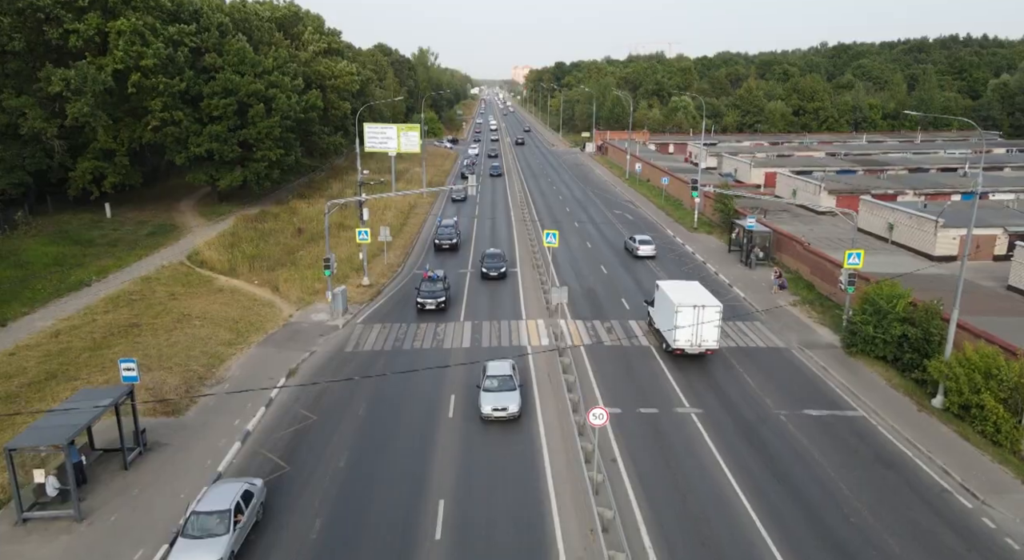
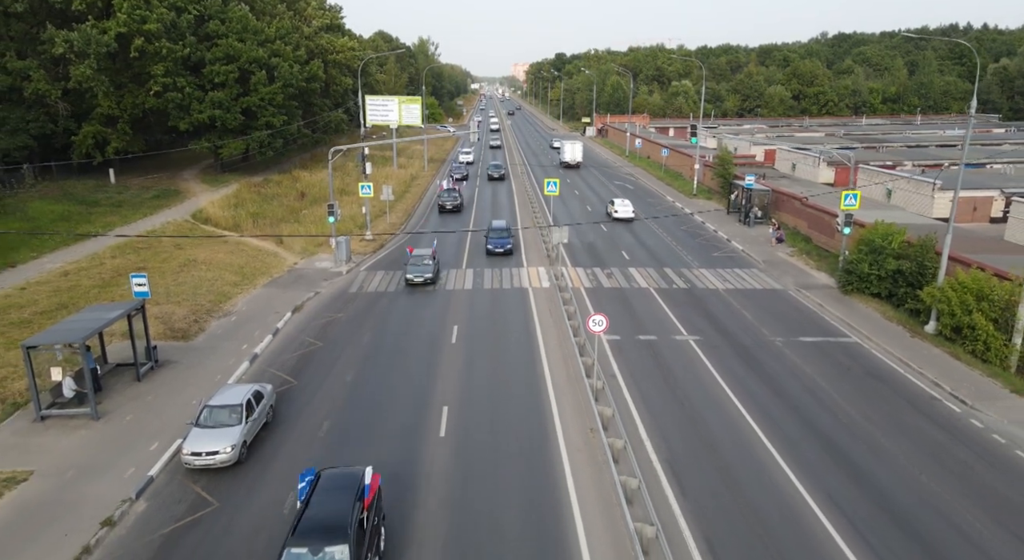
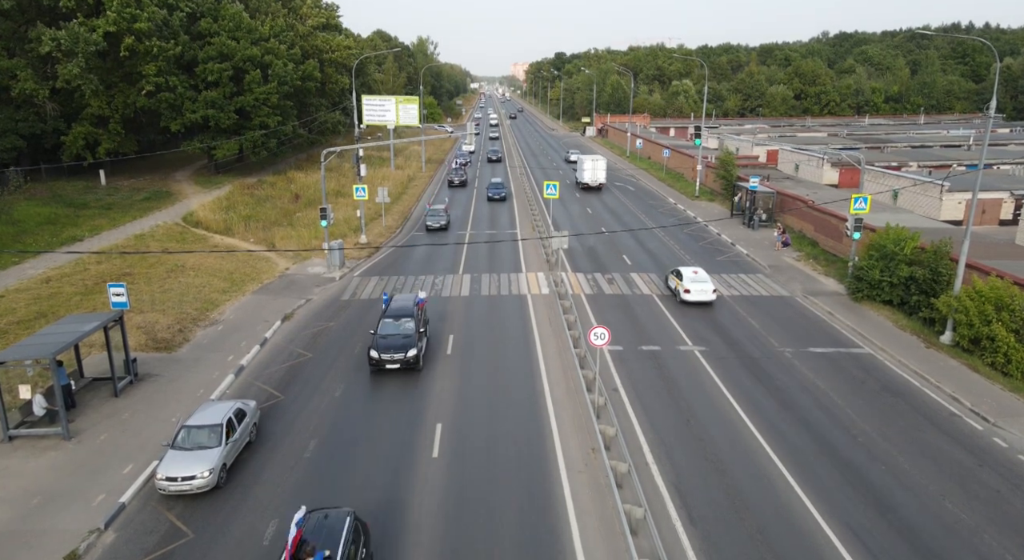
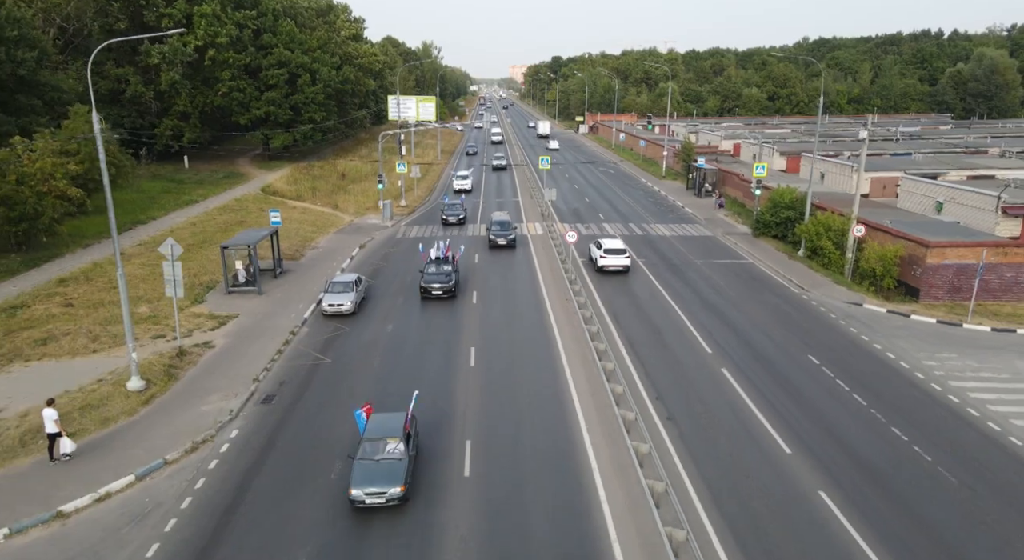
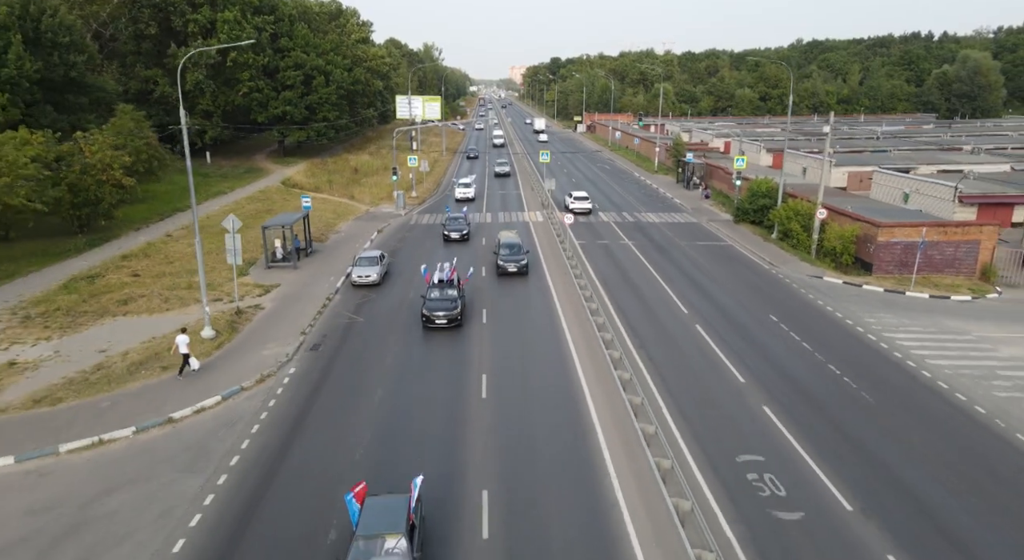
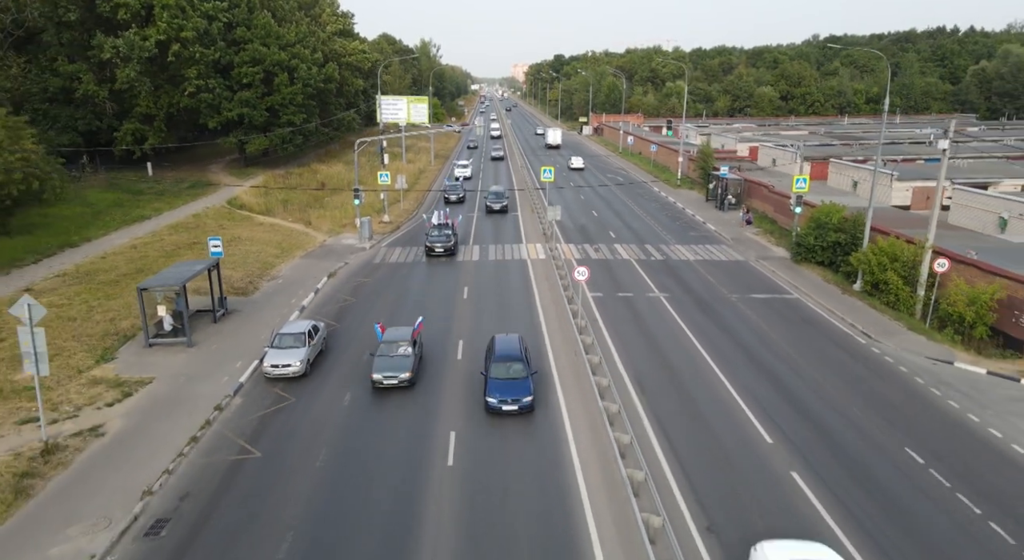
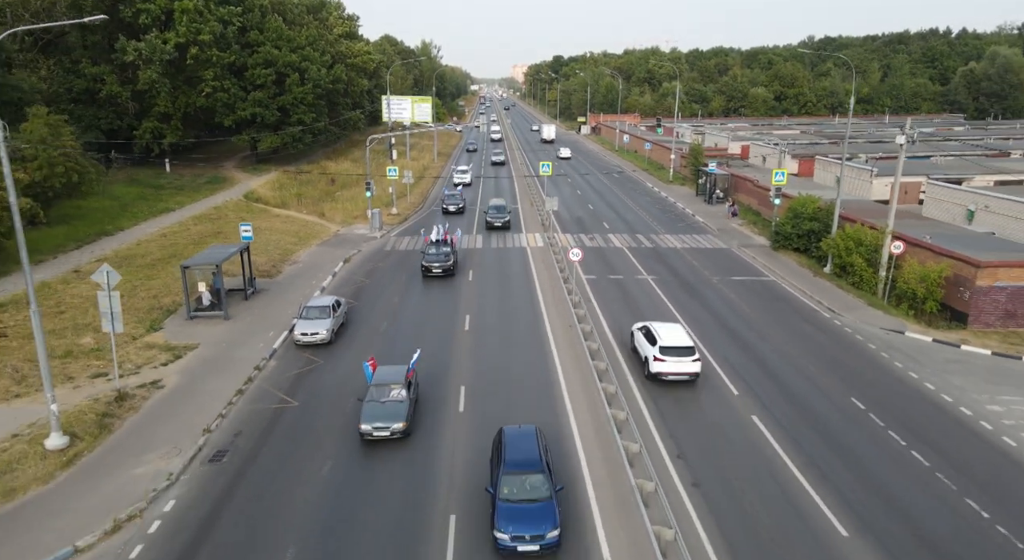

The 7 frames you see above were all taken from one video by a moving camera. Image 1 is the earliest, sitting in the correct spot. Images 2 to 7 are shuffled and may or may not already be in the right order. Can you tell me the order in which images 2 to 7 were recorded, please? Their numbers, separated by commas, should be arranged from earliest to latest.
3, 2, 6, 7, 4, 5
